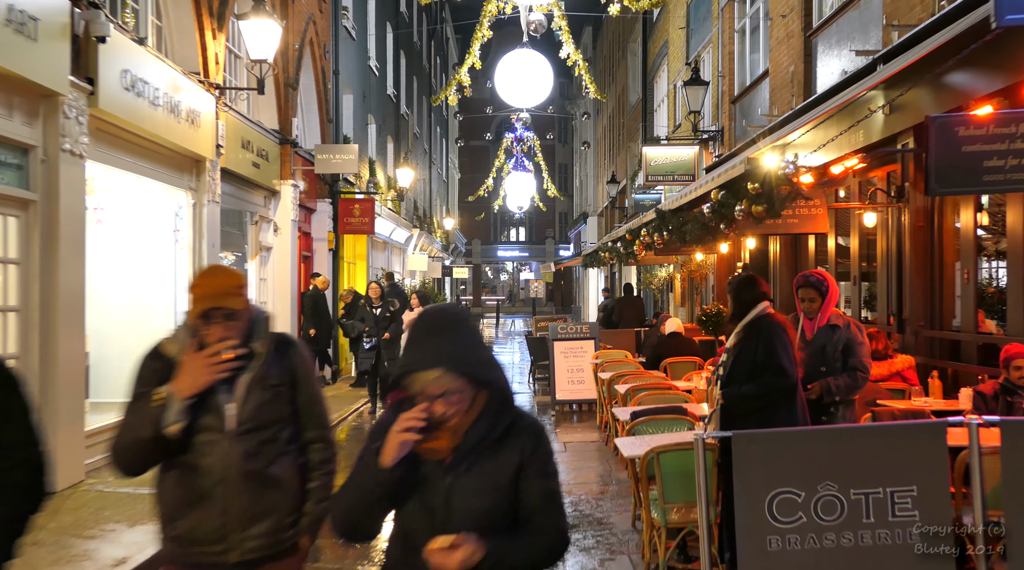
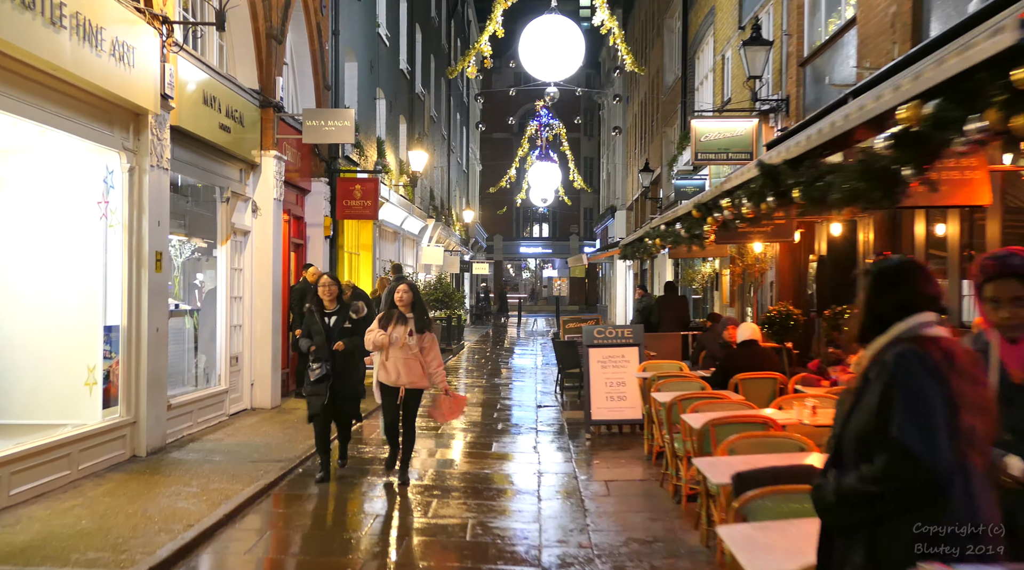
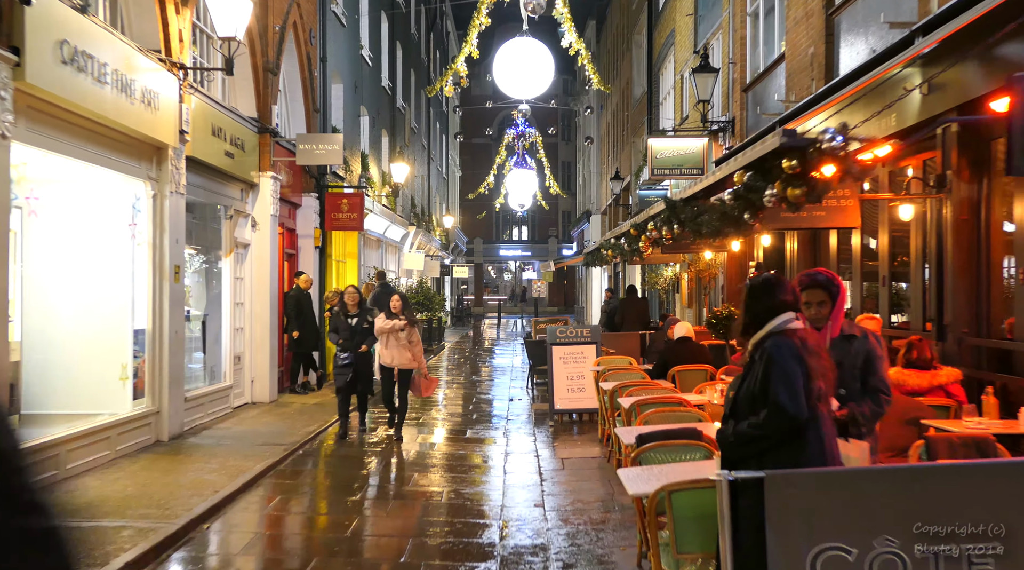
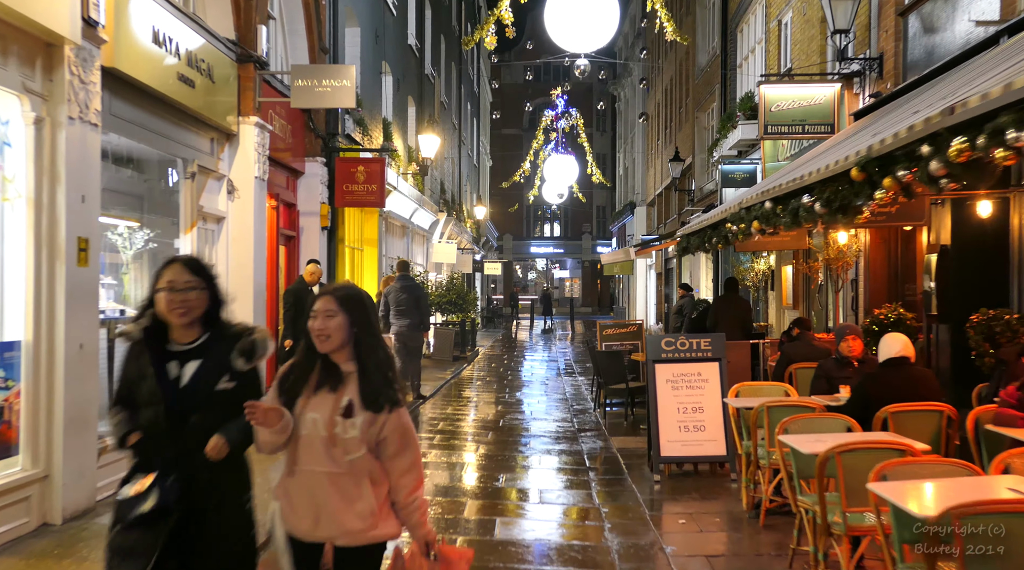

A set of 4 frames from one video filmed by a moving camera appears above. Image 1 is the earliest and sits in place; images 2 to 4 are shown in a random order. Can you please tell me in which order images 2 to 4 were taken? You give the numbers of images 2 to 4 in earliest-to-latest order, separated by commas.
3, 2, 4
